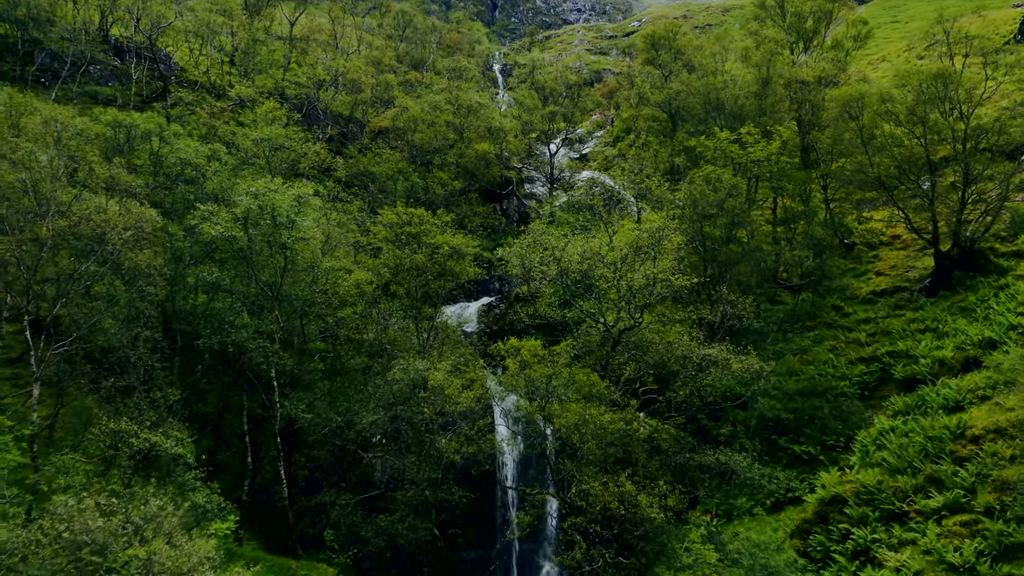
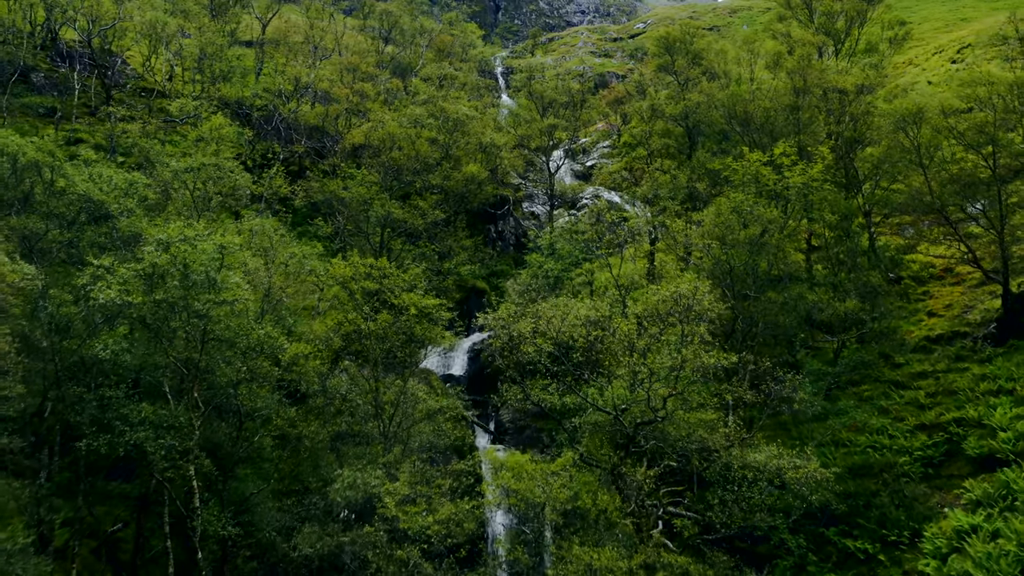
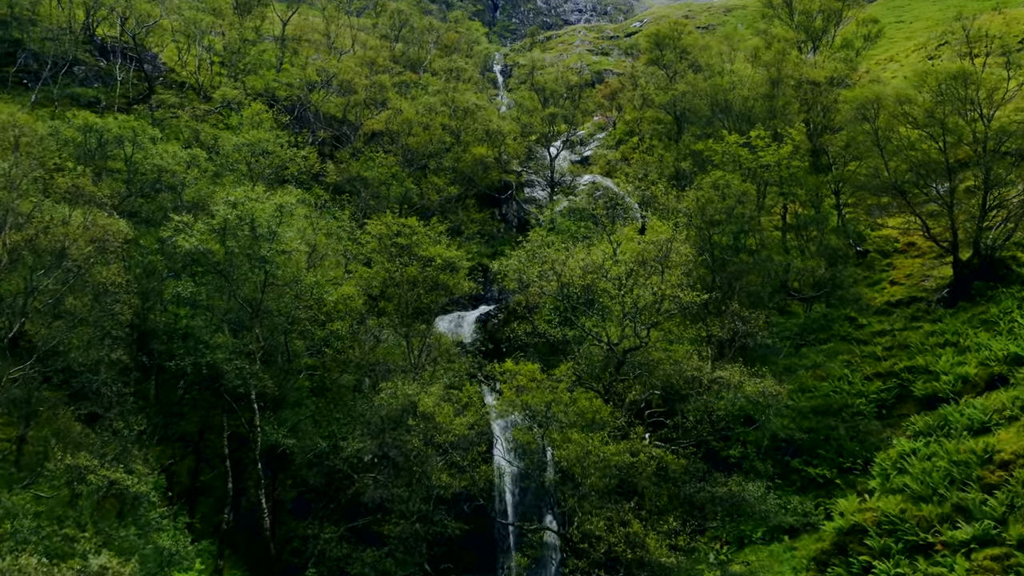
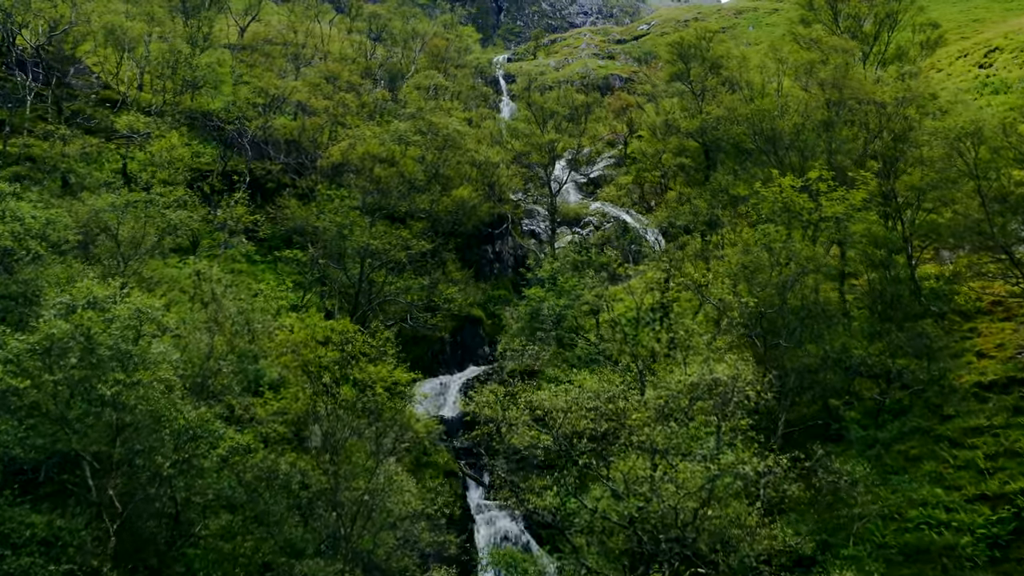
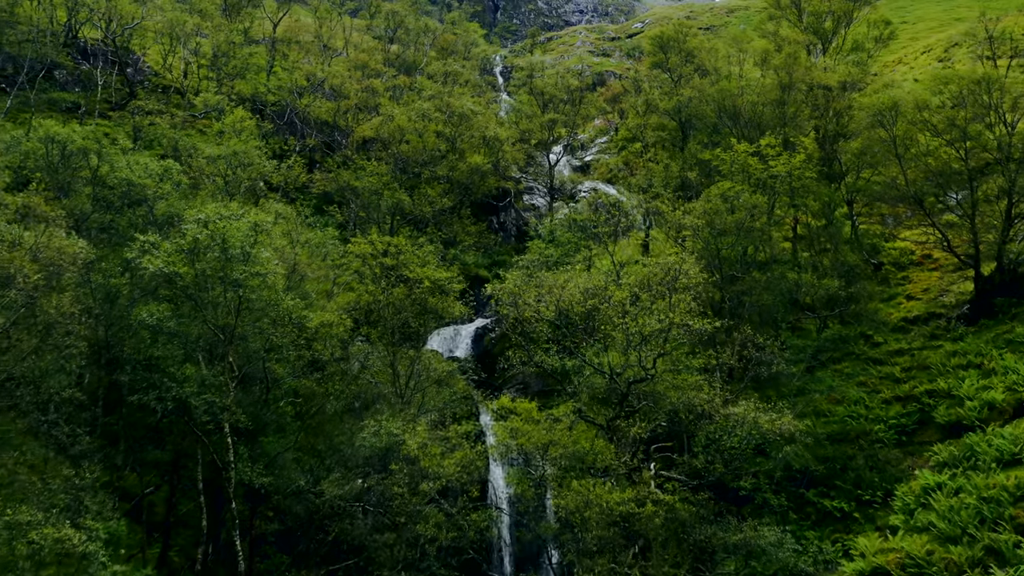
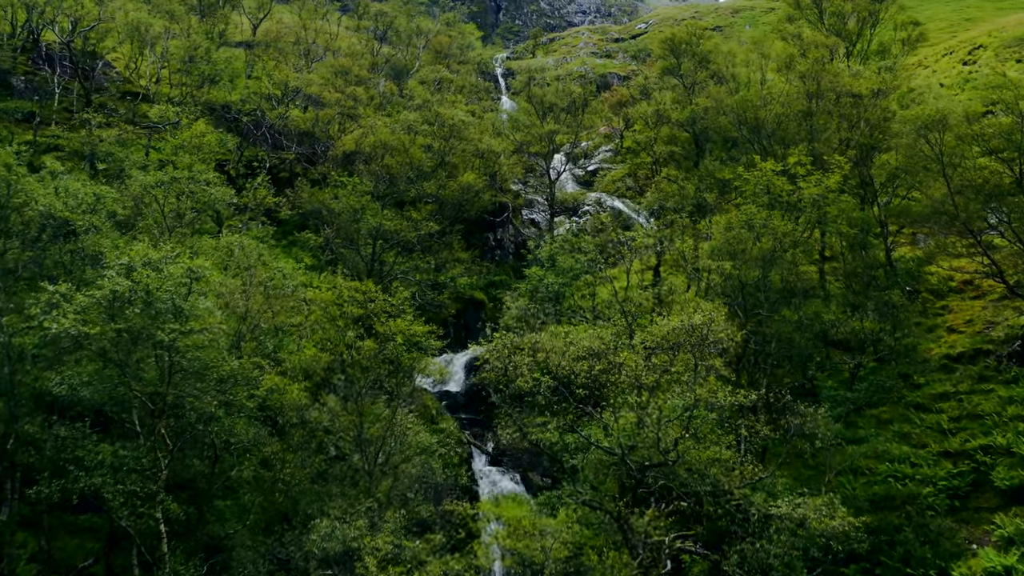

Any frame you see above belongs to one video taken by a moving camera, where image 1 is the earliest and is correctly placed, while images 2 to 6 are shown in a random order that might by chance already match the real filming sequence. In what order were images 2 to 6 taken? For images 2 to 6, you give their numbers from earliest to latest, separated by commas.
3, 5, 2, 6, 4
